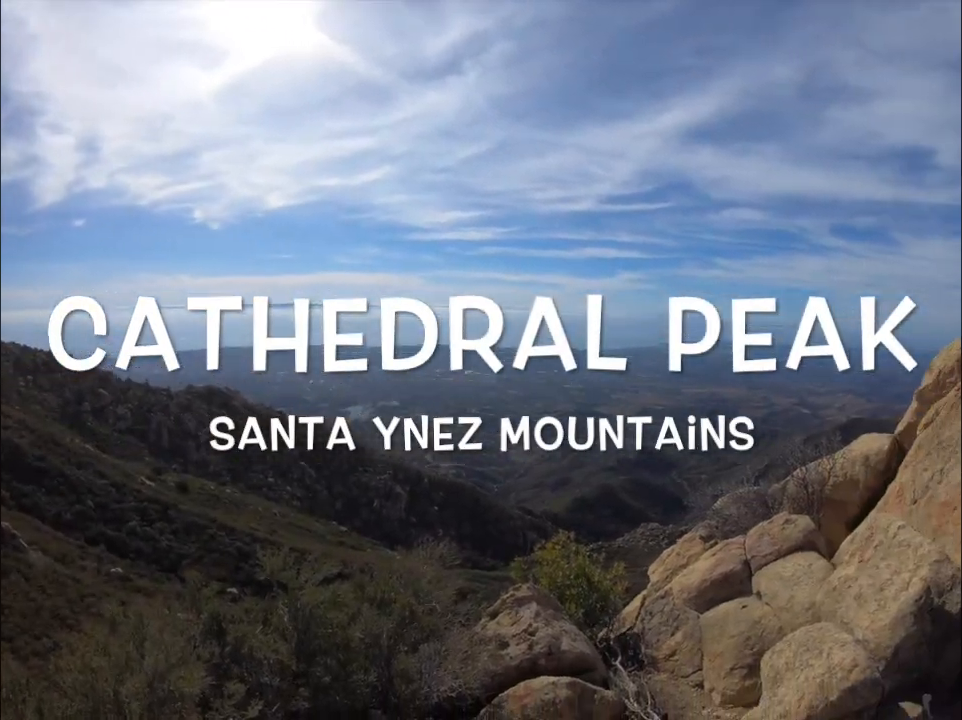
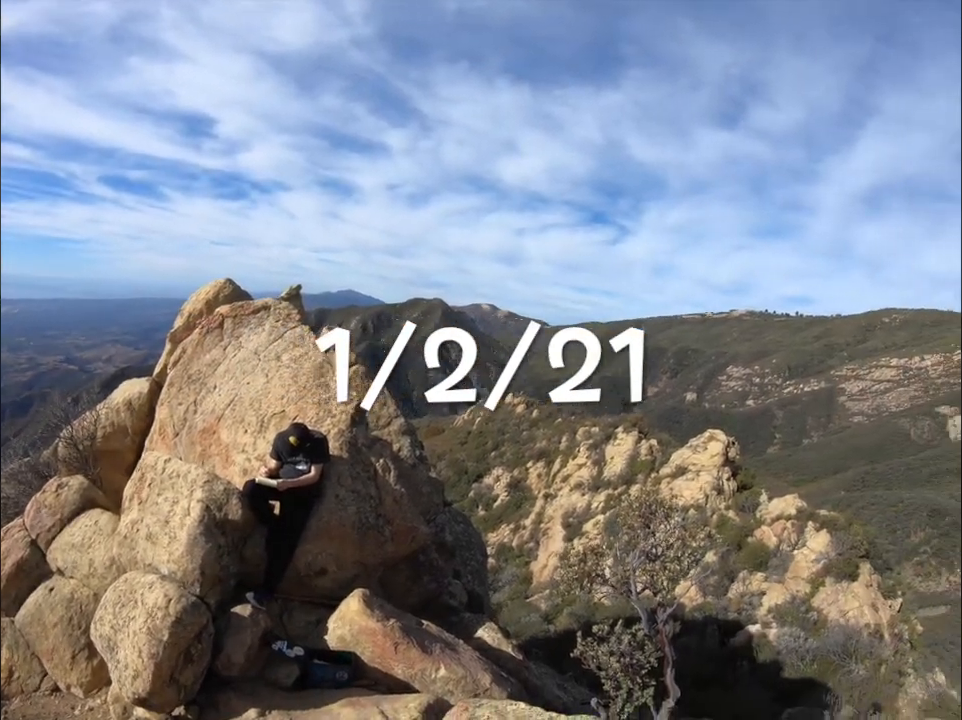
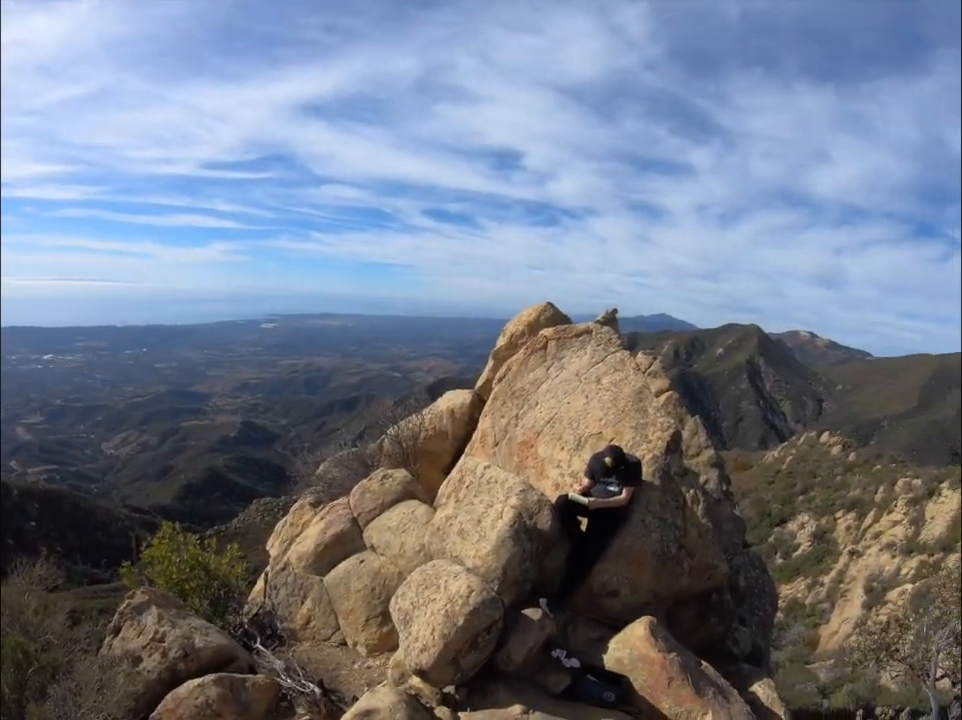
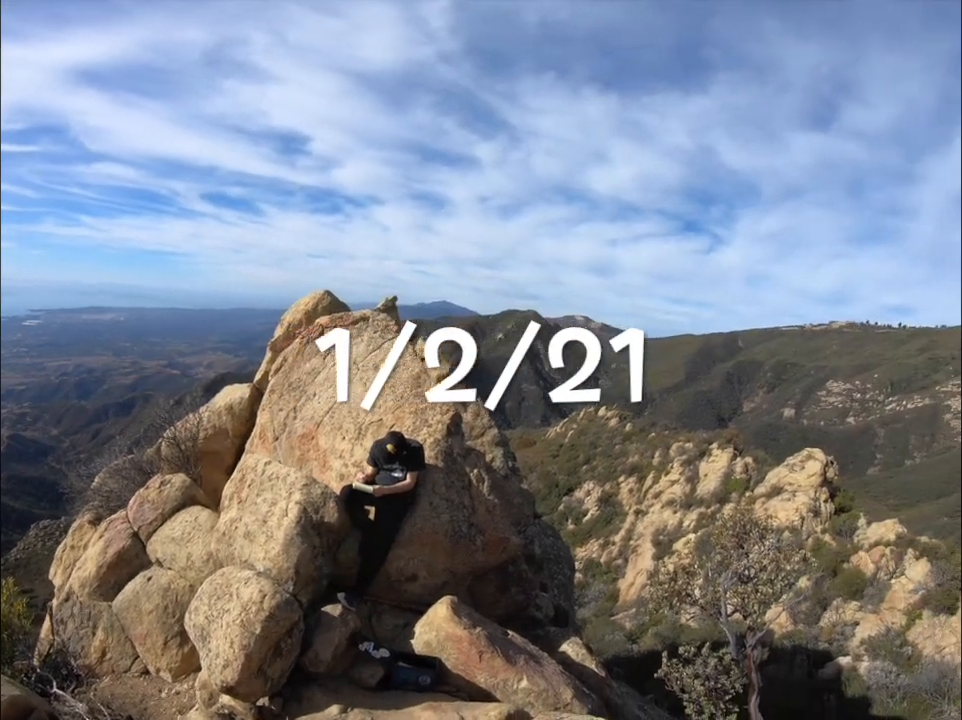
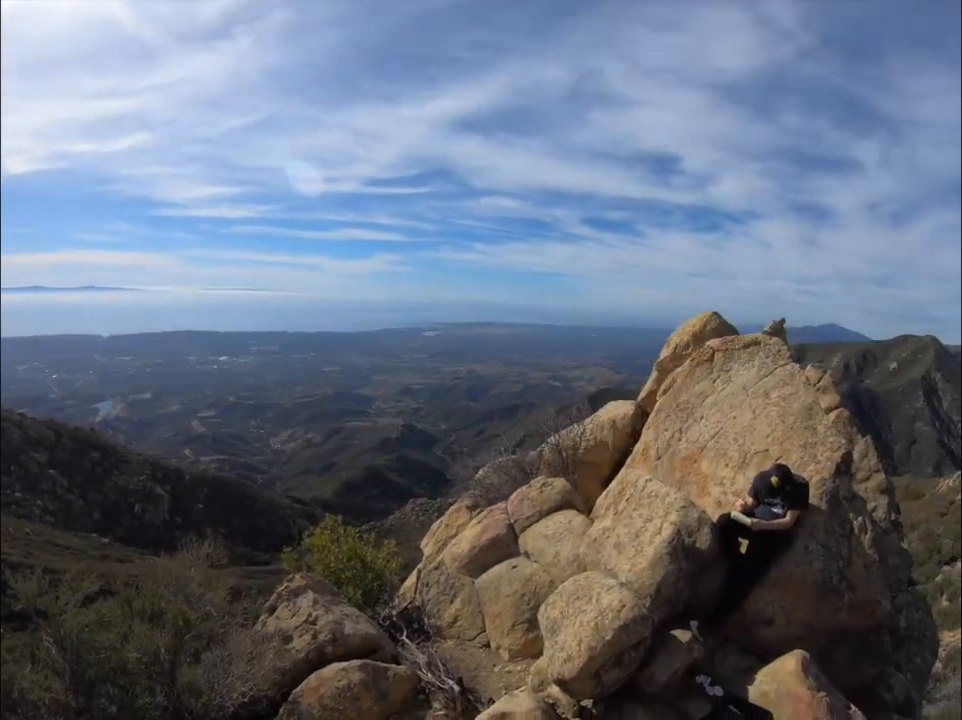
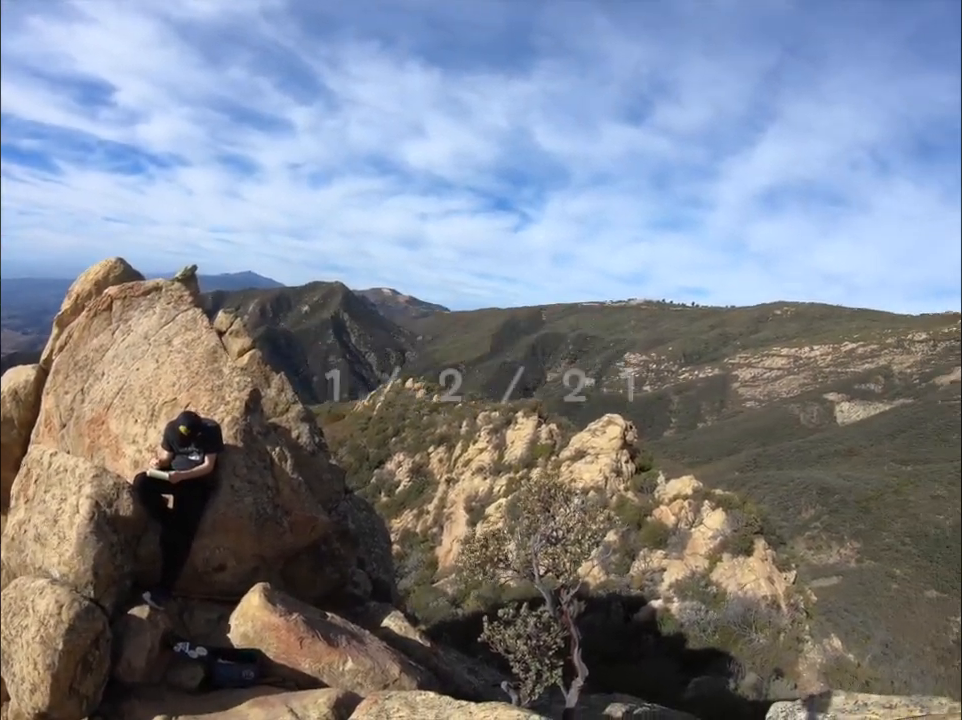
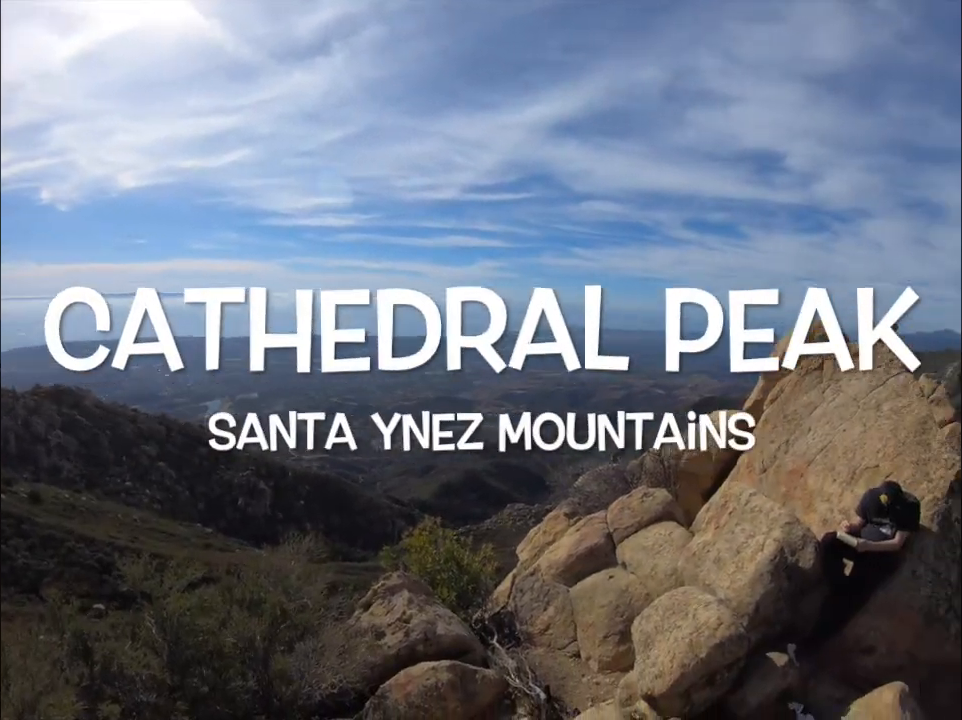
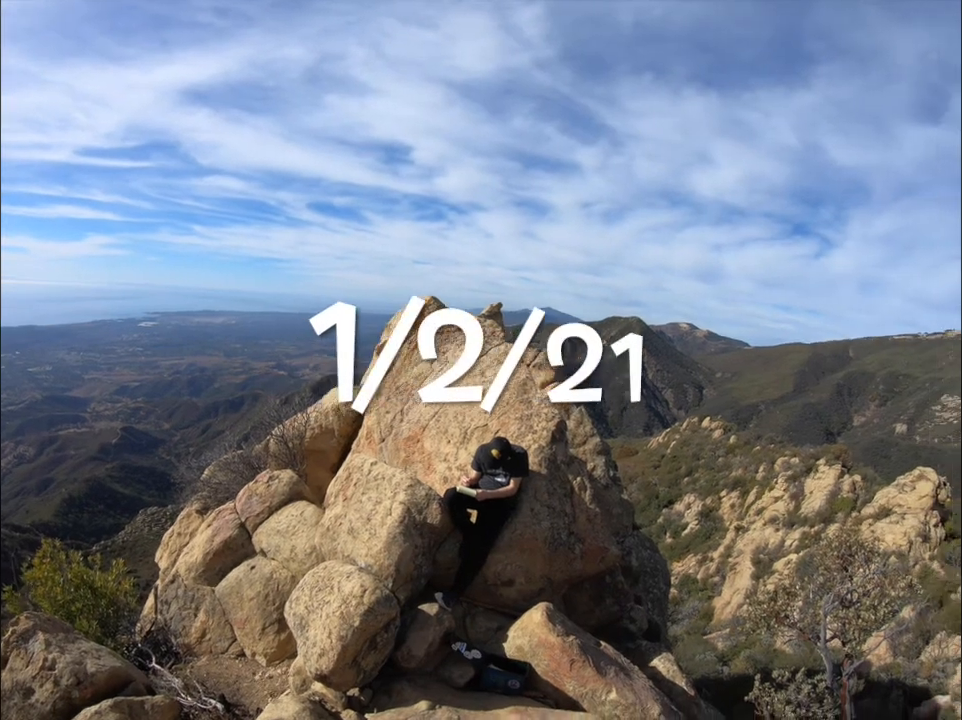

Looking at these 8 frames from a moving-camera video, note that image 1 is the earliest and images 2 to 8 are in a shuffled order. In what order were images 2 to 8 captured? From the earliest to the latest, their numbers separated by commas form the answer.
7, 5, 3, 8, 4, 2, 6
